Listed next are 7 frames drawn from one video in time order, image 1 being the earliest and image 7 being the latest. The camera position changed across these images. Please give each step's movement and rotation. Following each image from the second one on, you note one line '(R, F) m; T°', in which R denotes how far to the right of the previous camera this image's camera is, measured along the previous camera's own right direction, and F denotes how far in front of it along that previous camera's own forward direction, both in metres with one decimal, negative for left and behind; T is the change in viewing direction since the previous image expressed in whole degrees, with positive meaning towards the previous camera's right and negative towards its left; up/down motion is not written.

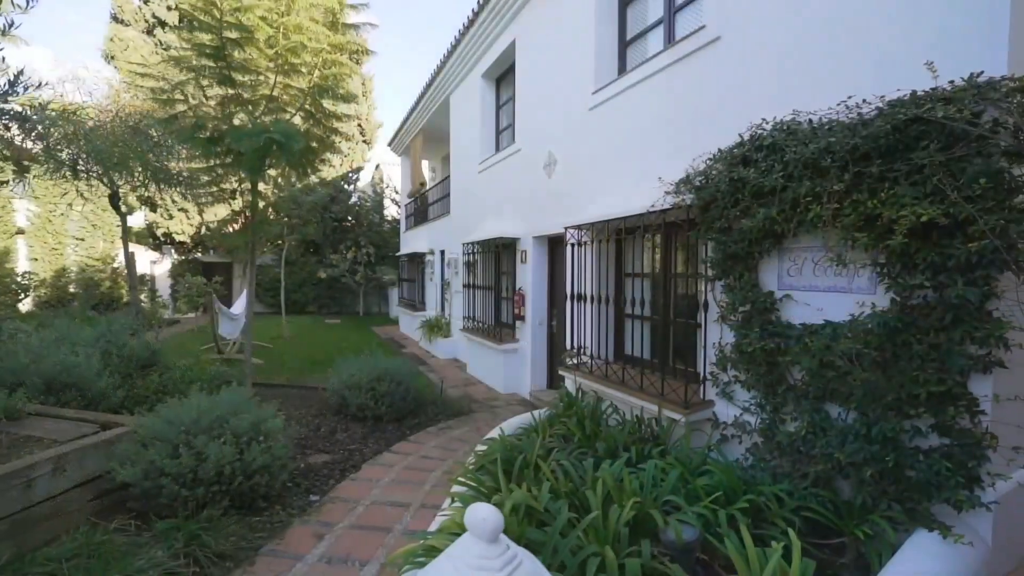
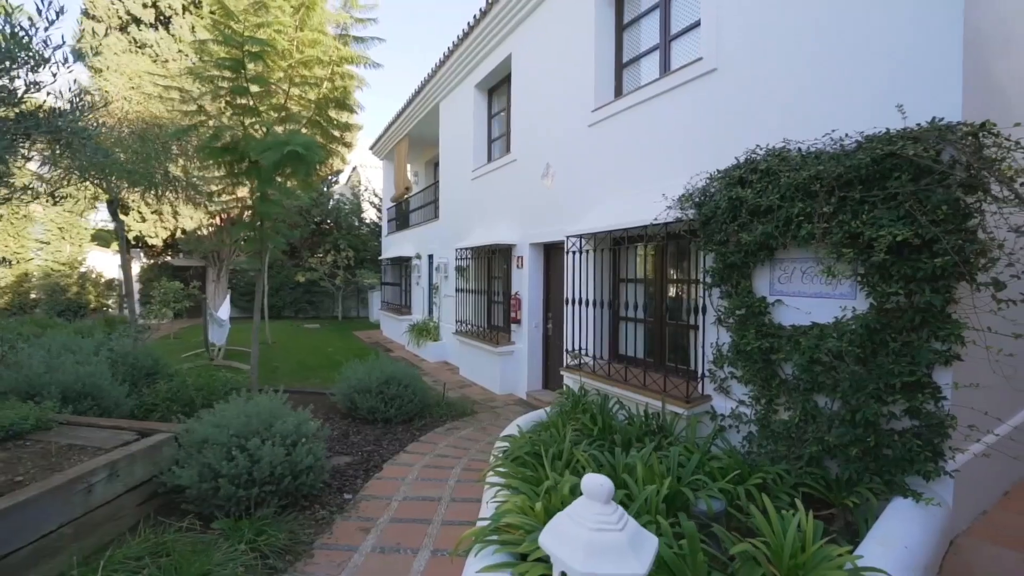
(-0.4, -0.3) m; +4°
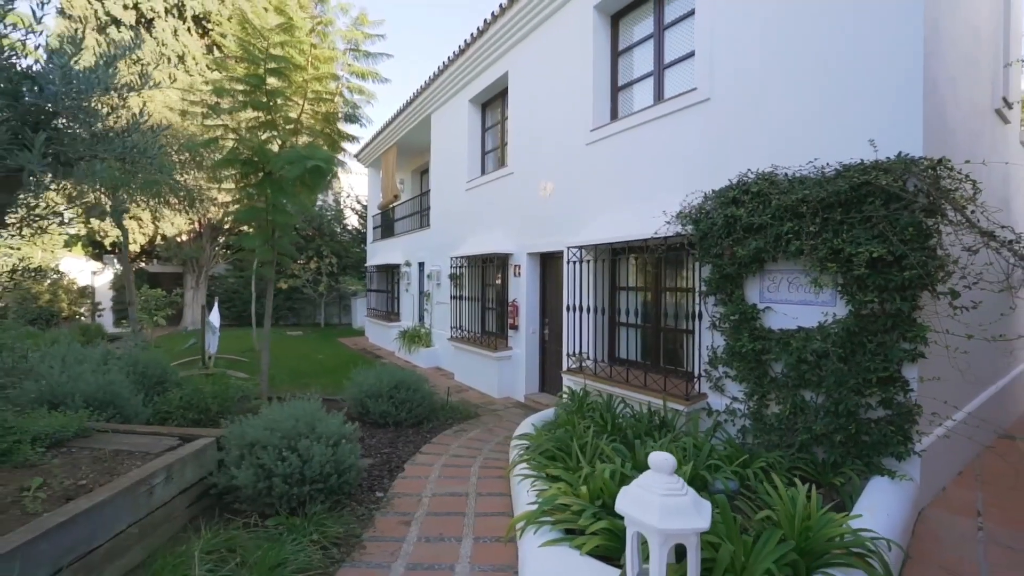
(-0.4, -0.4) m; +3°
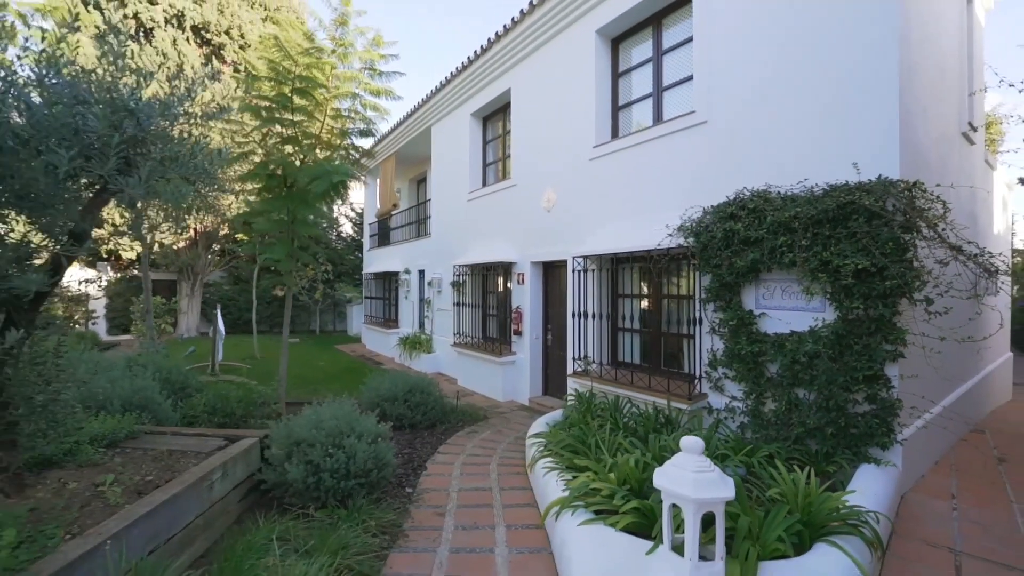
(-0.3, -0.4) m; +2°
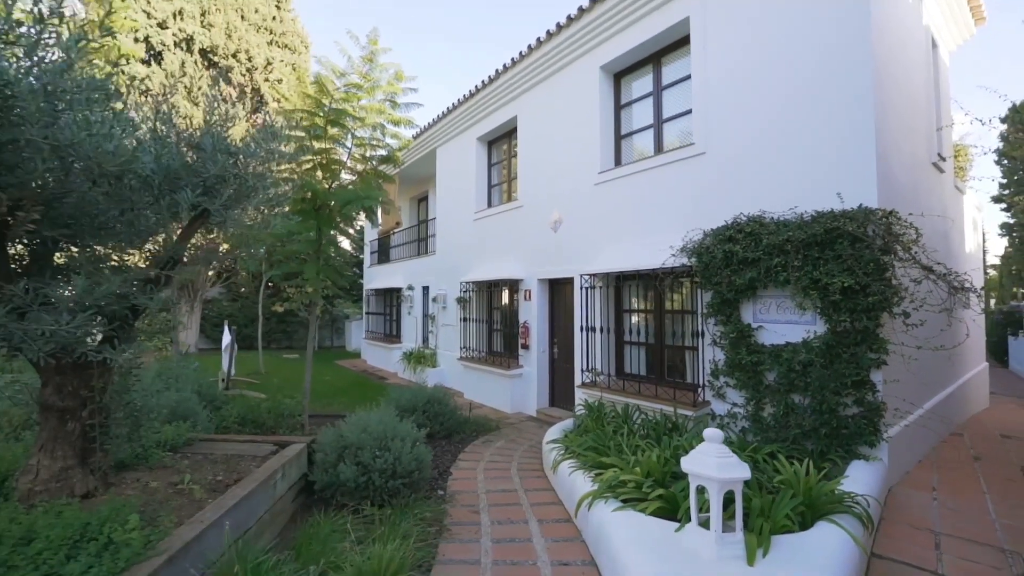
(-0.4, -0.4) m; +2°
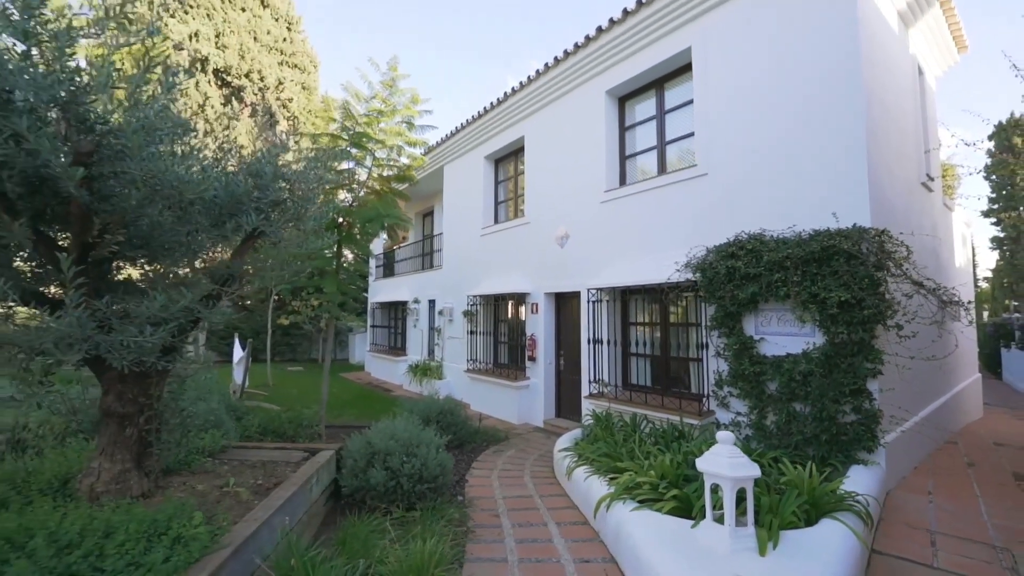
(-0.2, -0.3) m; +1°
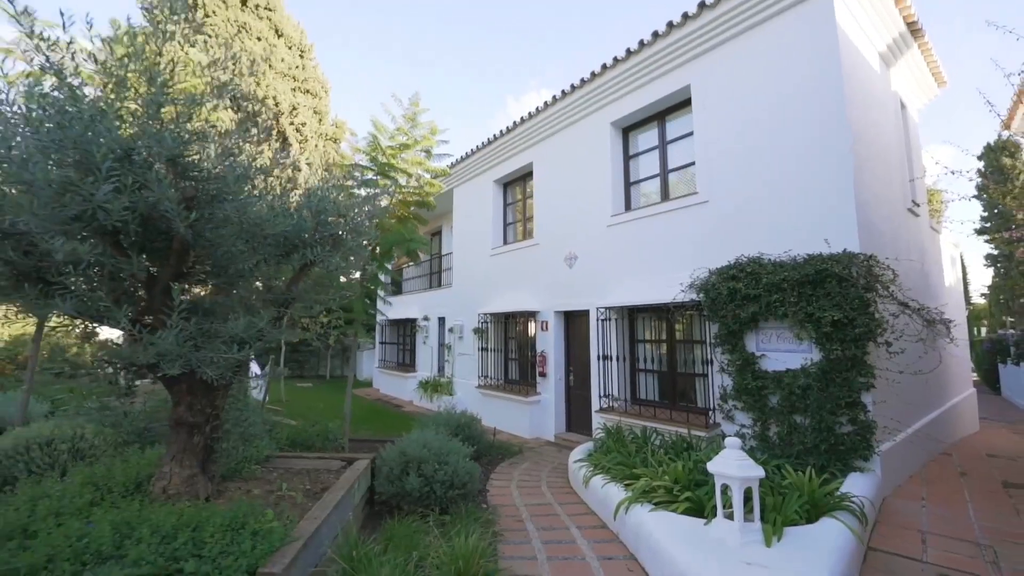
(-0.2, -0.4) m; 0°
